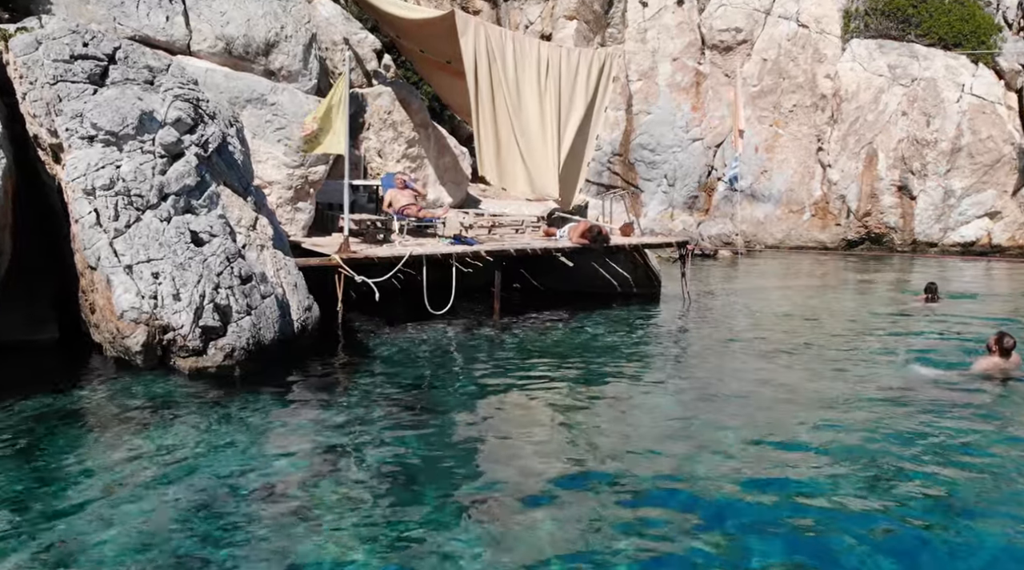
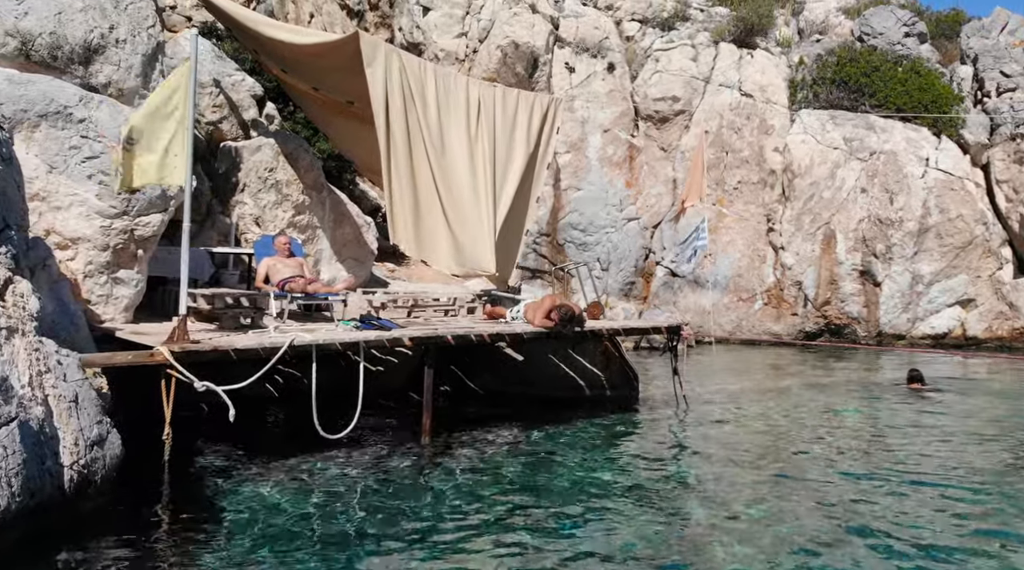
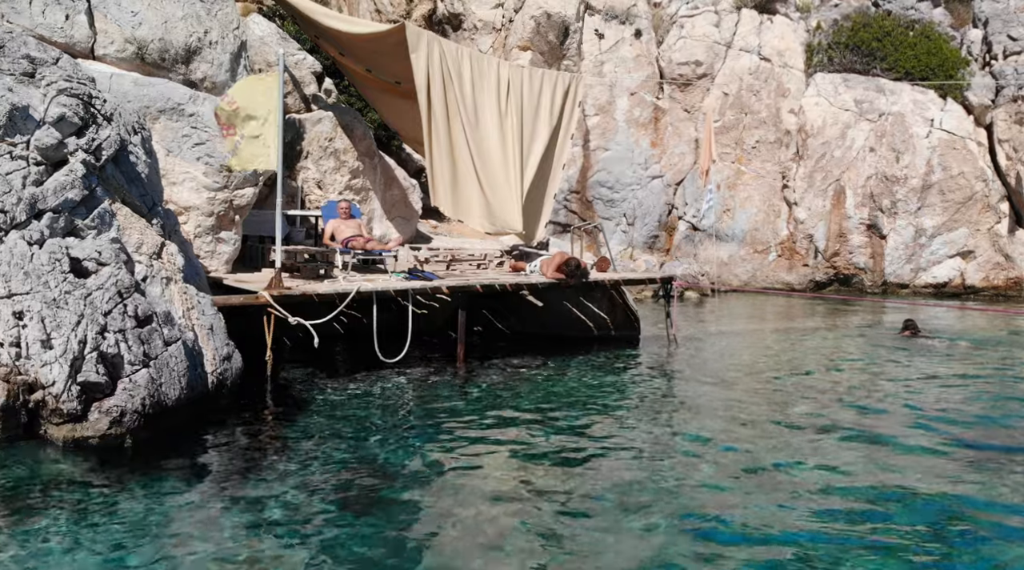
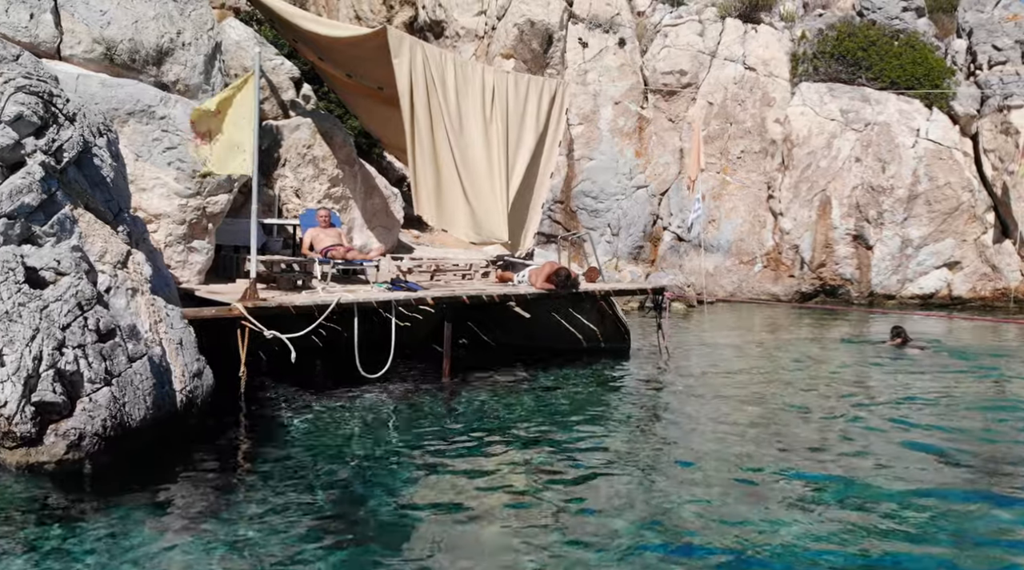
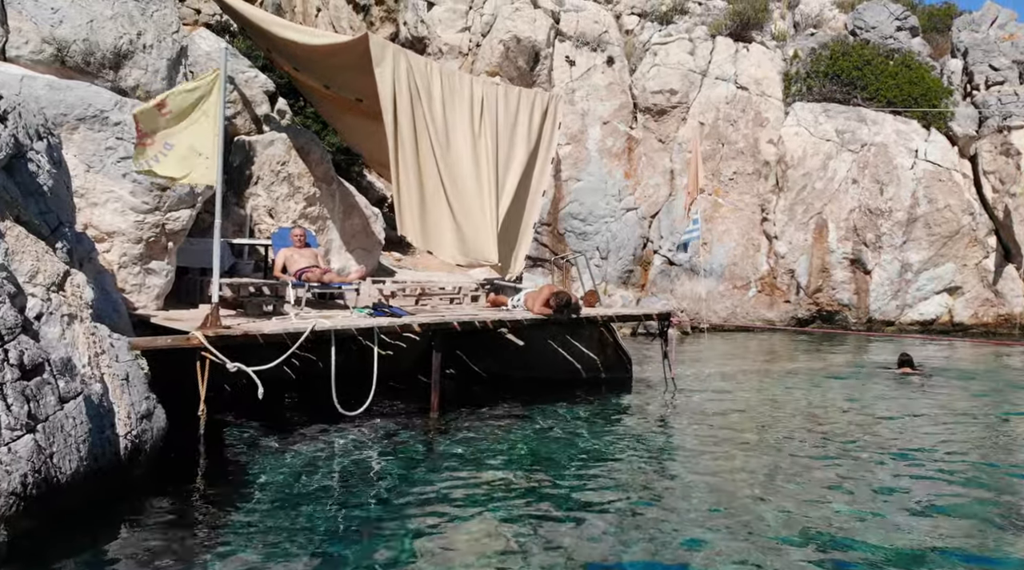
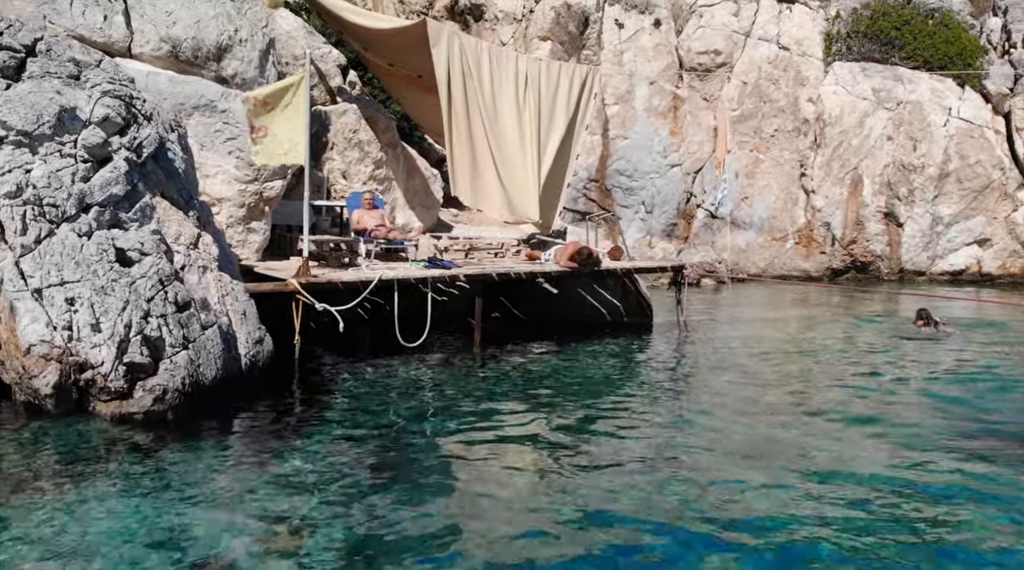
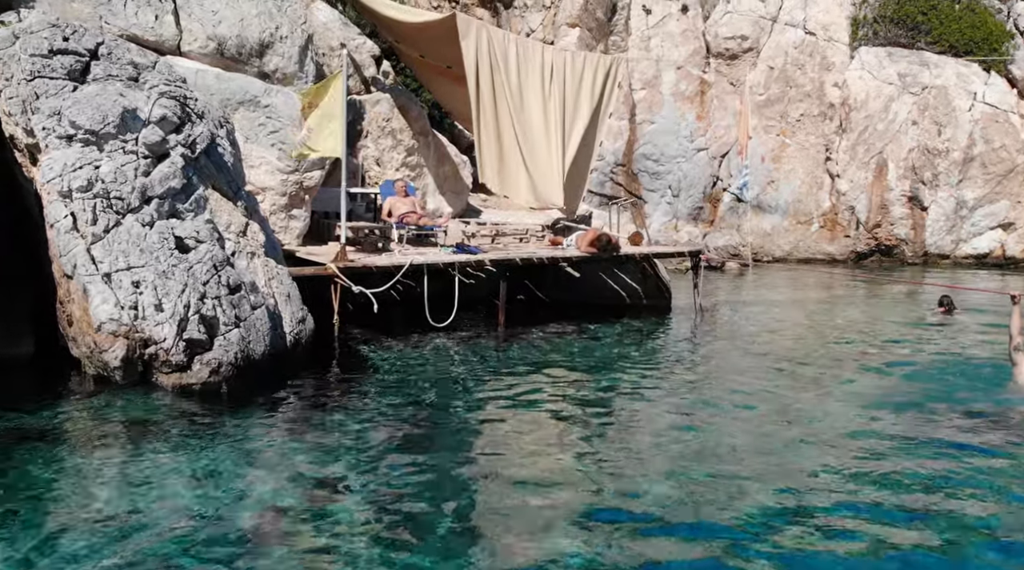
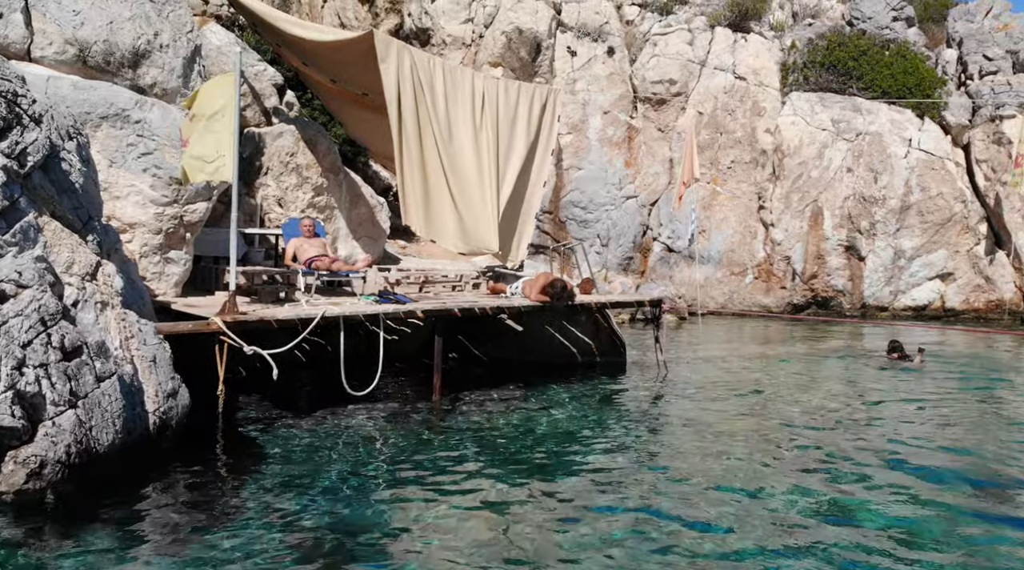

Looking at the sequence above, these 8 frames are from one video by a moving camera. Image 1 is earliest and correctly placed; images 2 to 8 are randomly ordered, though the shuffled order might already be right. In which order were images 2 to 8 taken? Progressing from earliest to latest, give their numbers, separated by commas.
7, 6, 3, 4, 8, 5, 2
